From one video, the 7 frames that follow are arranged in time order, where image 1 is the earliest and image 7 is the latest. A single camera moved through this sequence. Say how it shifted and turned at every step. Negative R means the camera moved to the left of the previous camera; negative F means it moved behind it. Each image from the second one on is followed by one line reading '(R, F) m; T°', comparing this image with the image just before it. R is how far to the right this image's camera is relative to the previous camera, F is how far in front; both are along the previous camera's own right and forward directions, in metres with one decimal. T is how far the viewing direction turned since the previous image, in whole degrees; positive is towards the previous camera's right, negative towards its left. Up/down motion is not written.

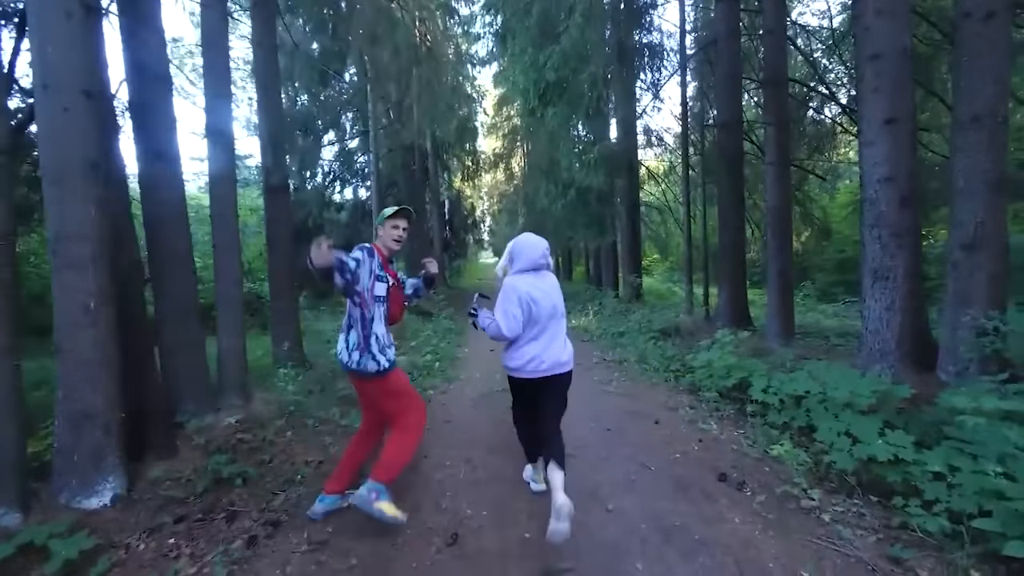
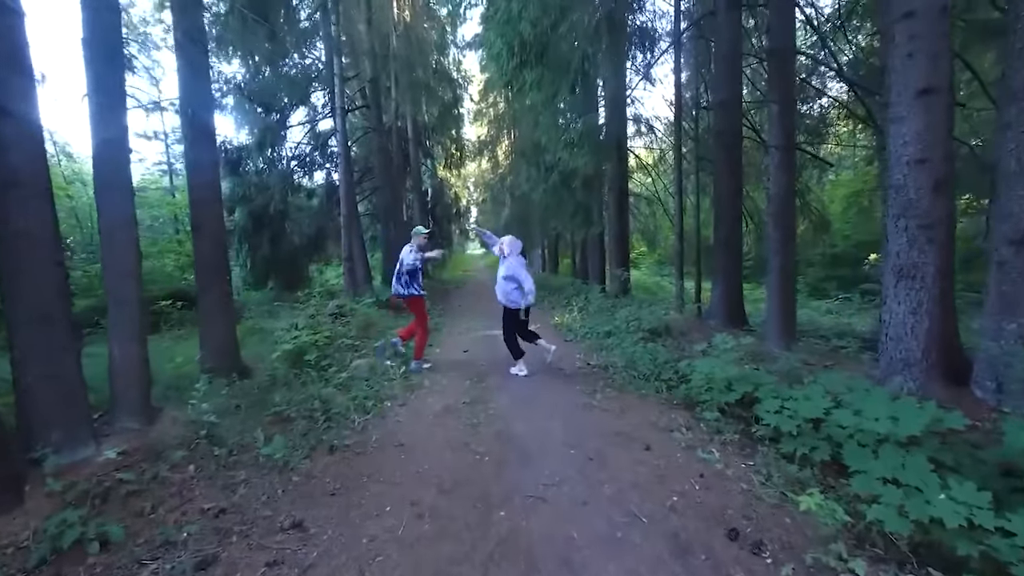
(+0.3, +1.1) m; +2°
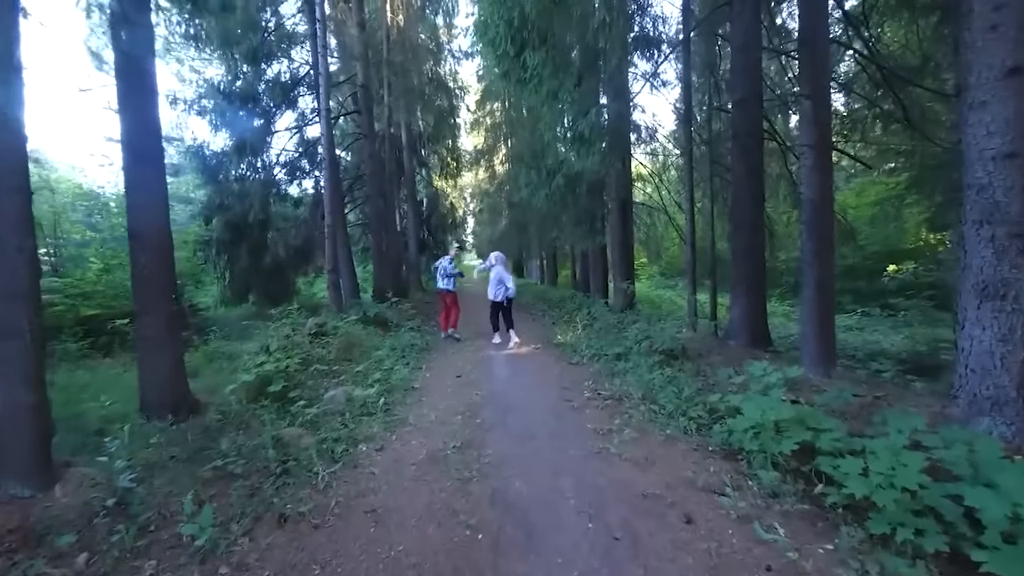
(0.0, +1.1) m; 0°
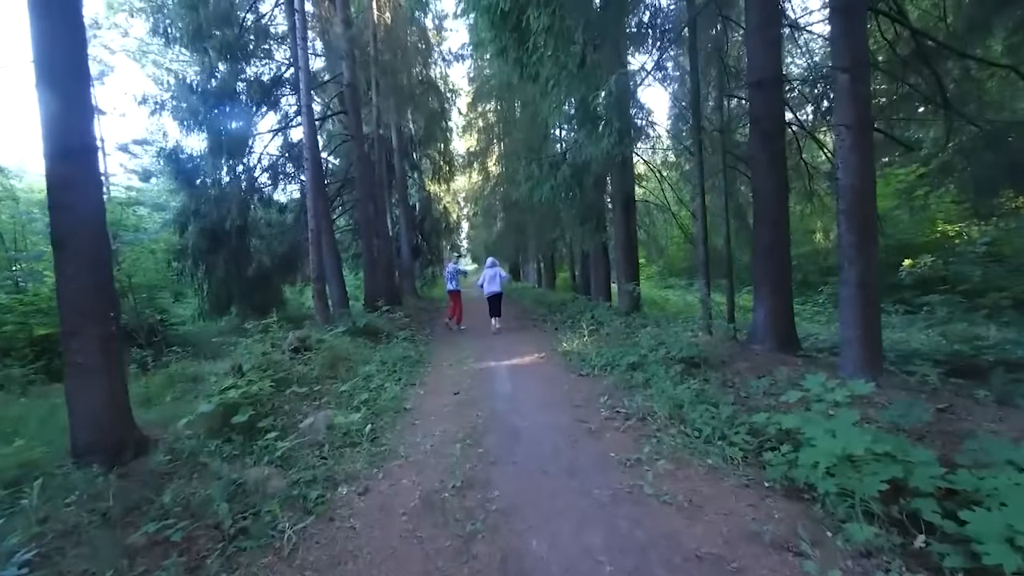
(-0.1, +0.9) m; +1°
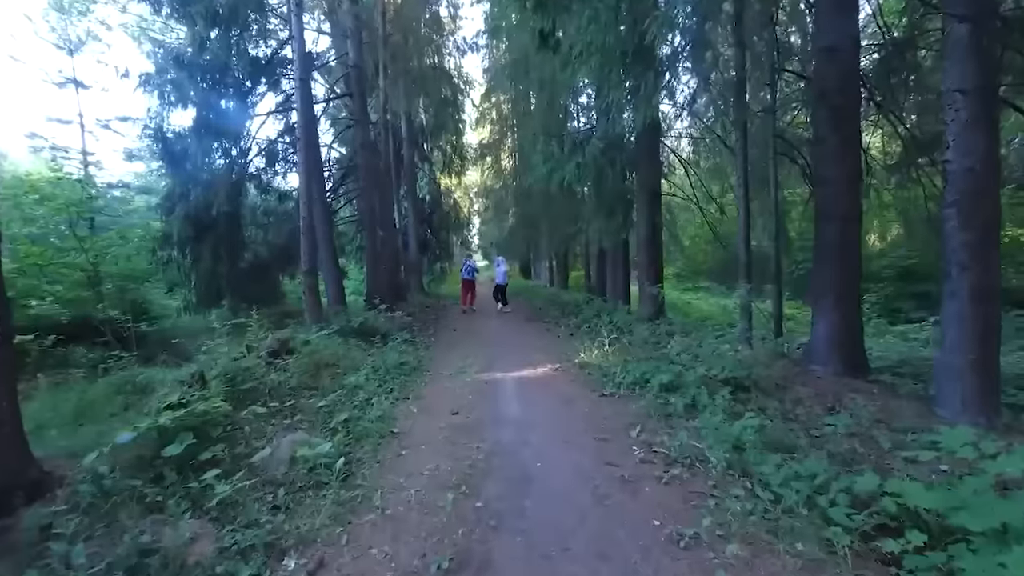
(0.0, +1.3) m; -1°
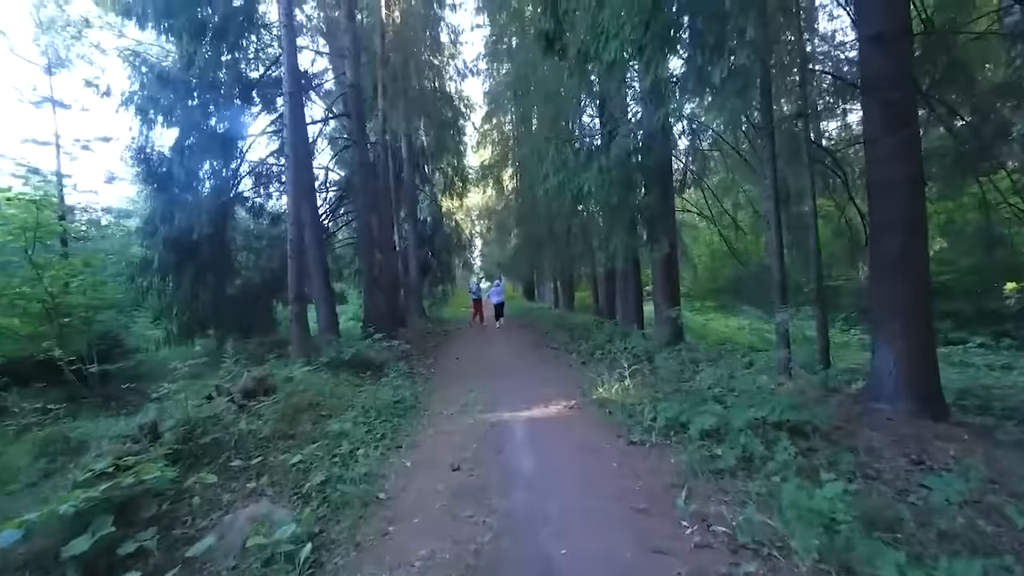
(-0.1, +1.0) m; 0°
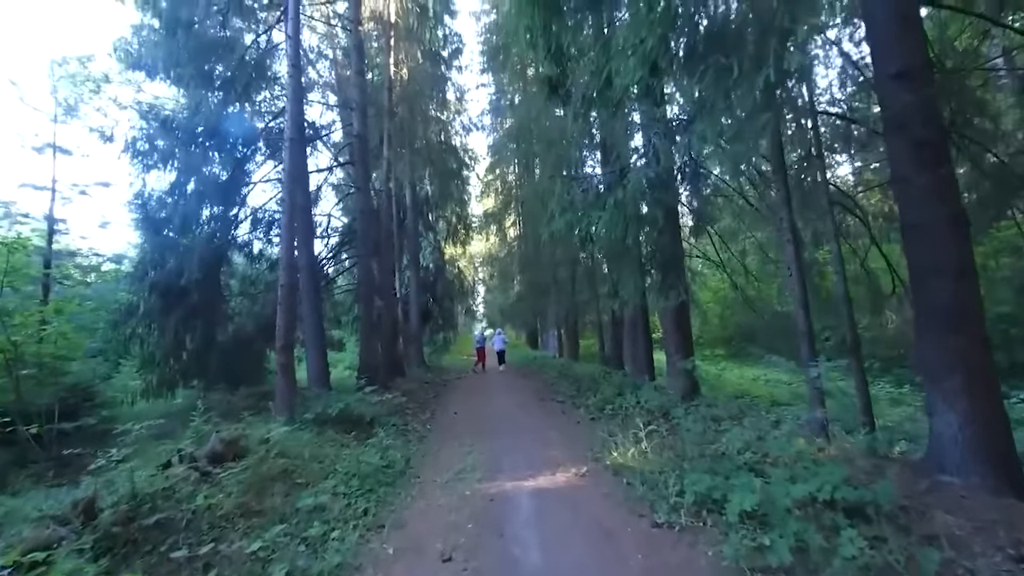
(0.0, +0.6) m; 0°
